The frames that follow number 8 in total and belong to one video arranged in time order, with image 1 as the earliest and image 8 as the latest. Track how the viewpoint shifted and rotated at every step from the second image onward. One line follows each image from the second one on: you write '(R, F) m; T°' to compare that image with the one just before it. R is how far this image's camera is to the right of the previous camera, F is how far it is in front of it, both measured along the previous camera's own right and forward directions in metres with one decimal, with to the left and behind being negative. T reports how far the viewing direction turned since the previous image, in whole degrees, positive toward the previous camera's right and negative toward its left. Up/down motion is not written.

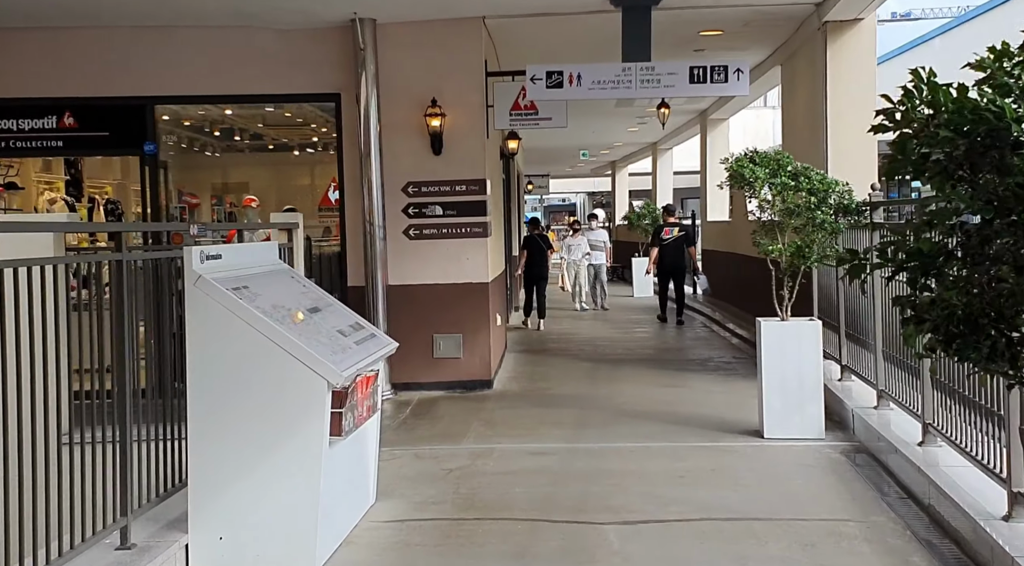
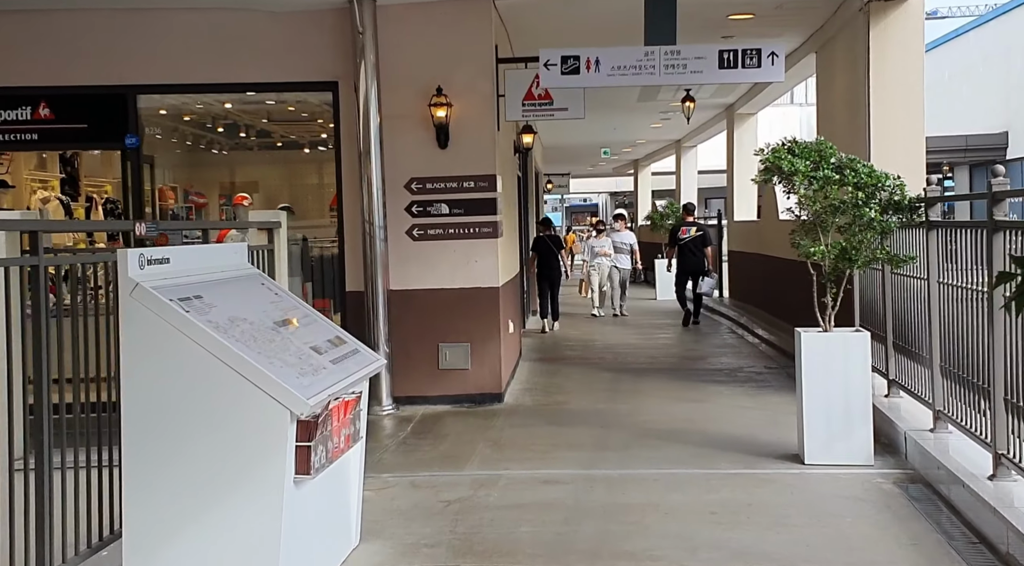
(+0.1, +0.7) m; -1°
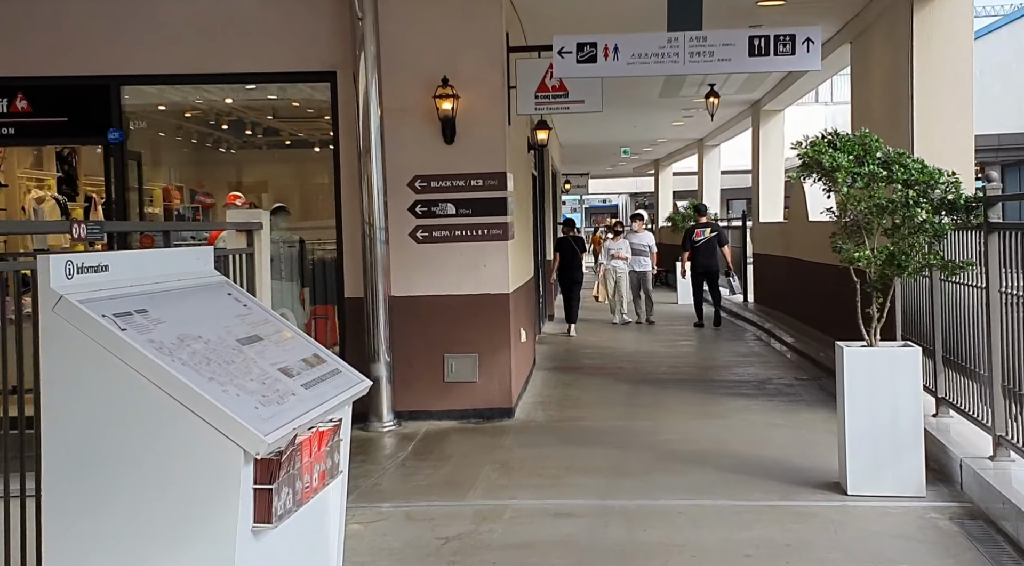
(+0.1, +0.6) m; -1°
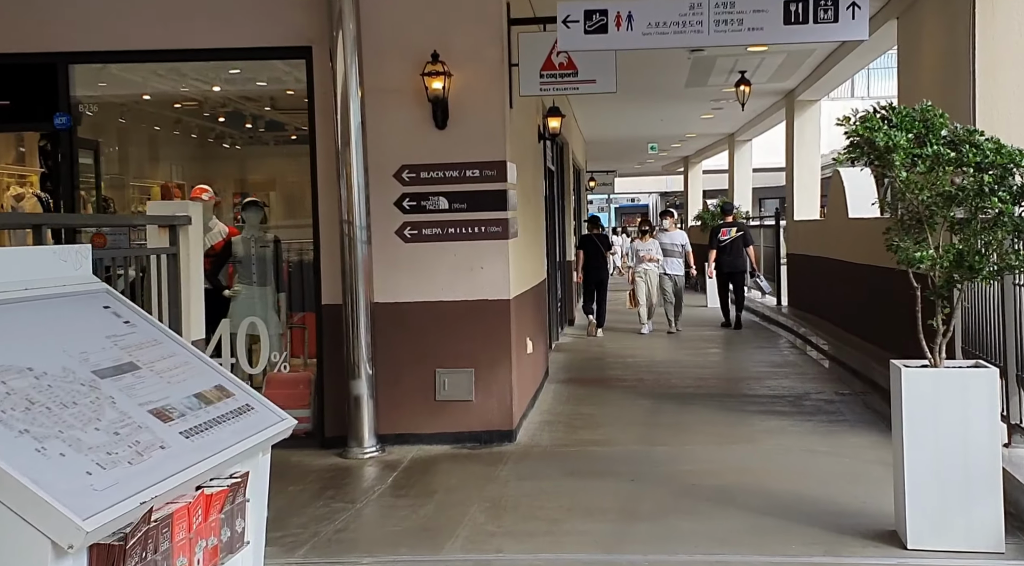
(+0.2, +0.9) m; -2°
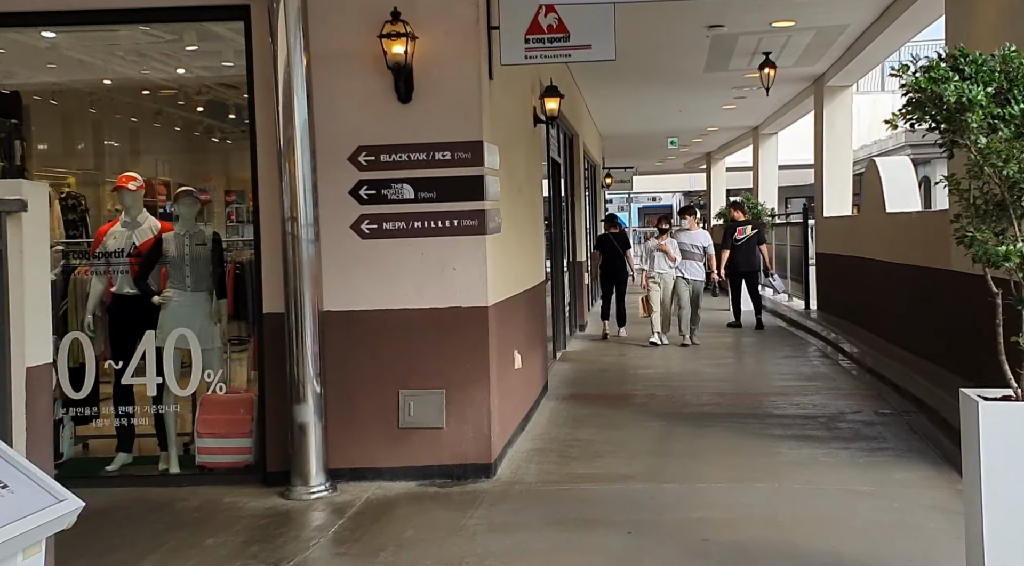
(+0.3, +1.0) m; -2°
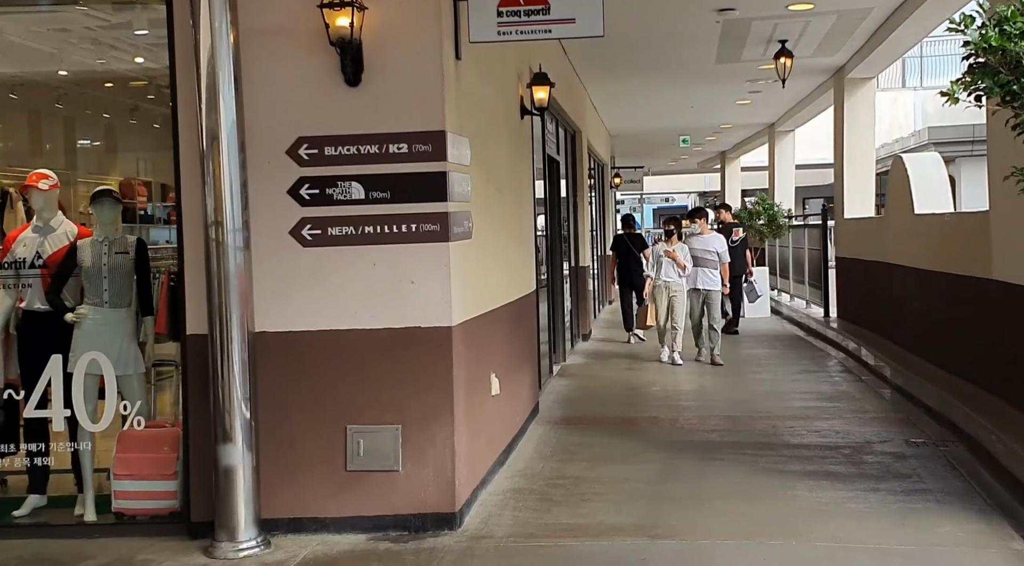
(+0.2, +0.8) m; -1°
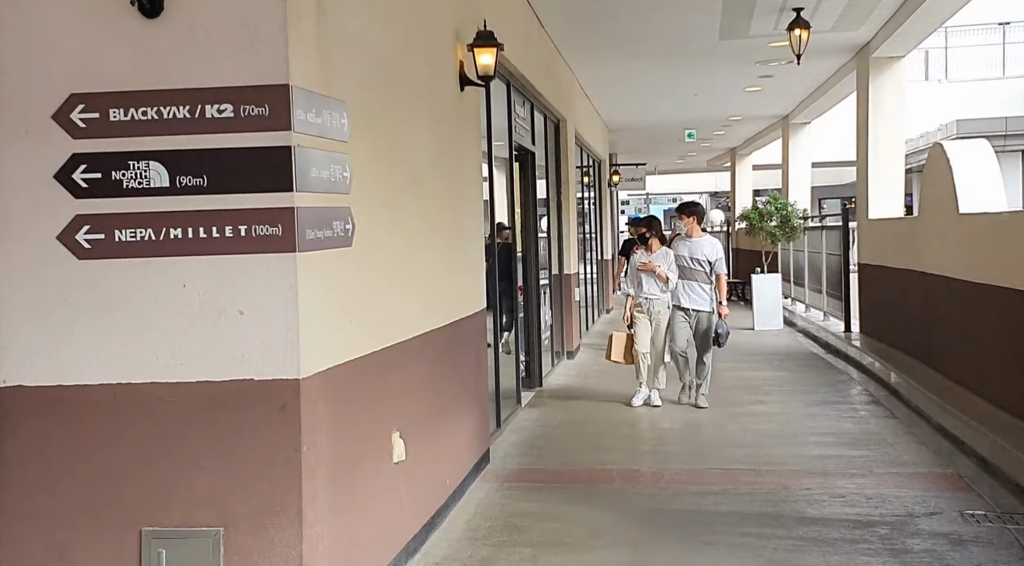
(+0.4, +1.4) m; -1°
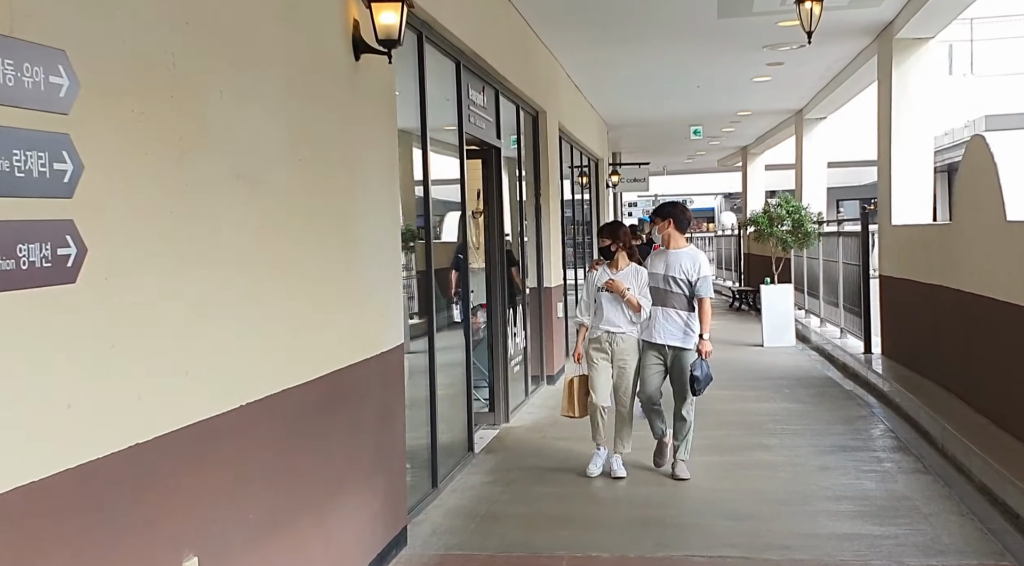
(+0.5, +1.3) m; -1°
